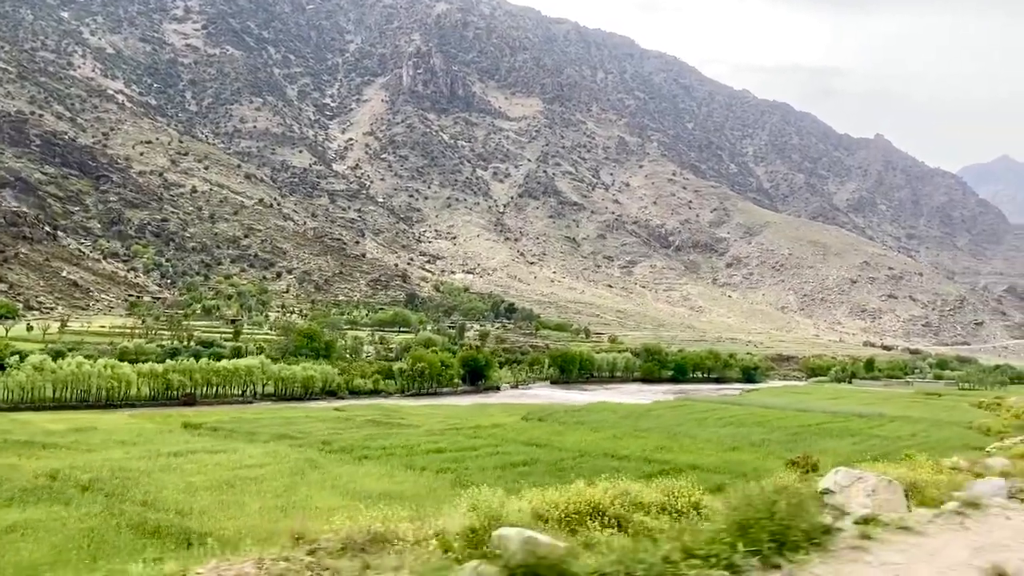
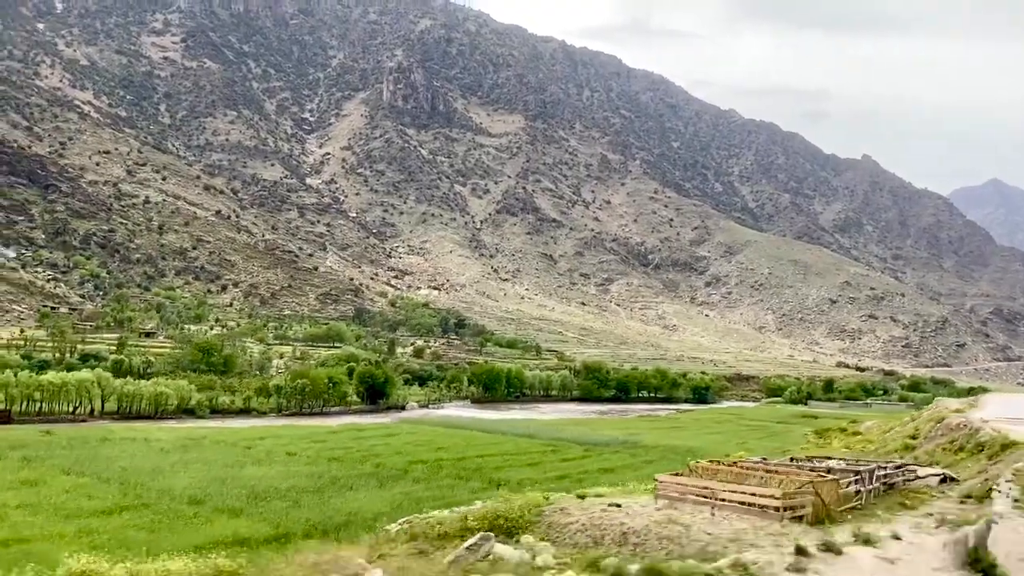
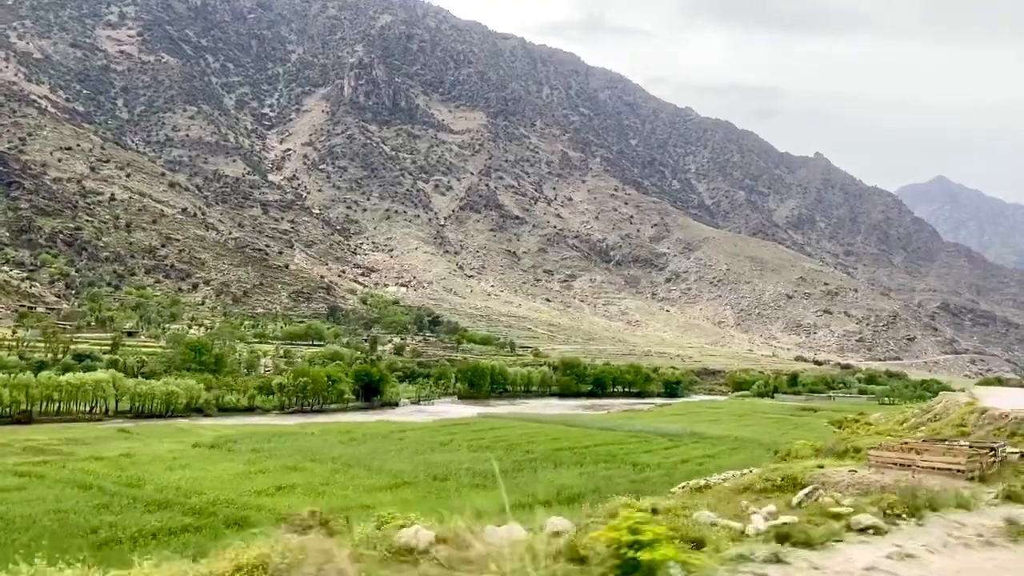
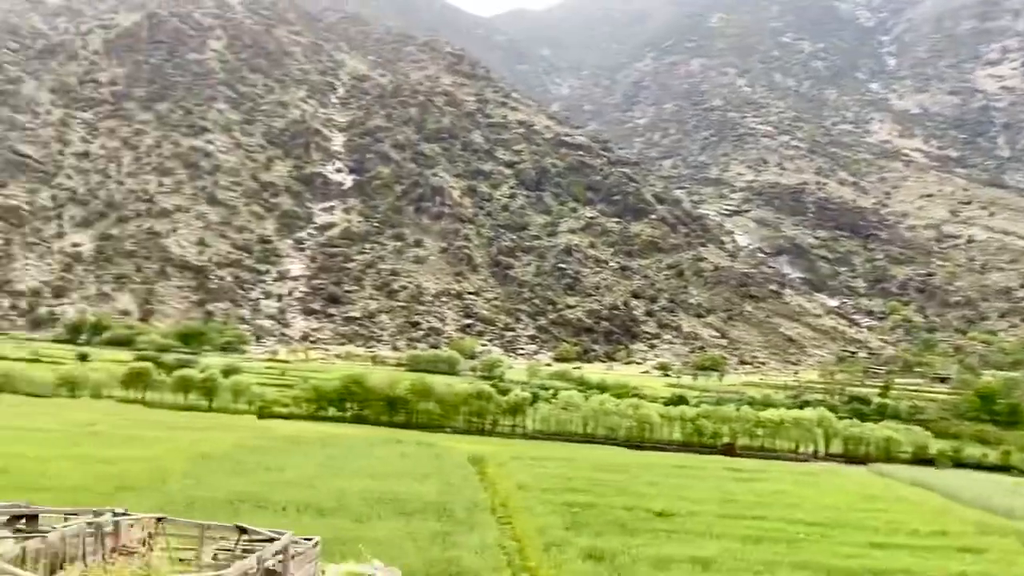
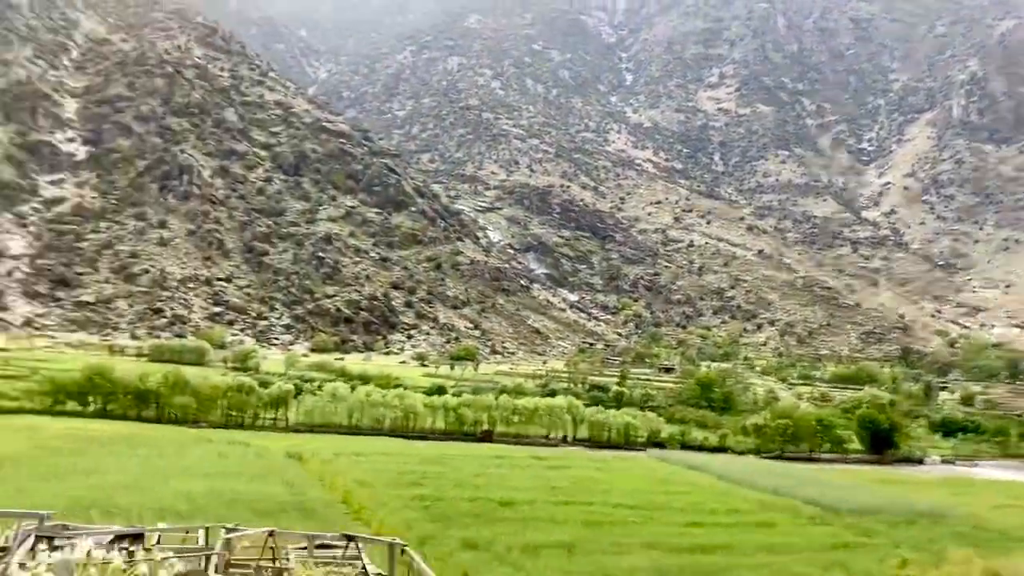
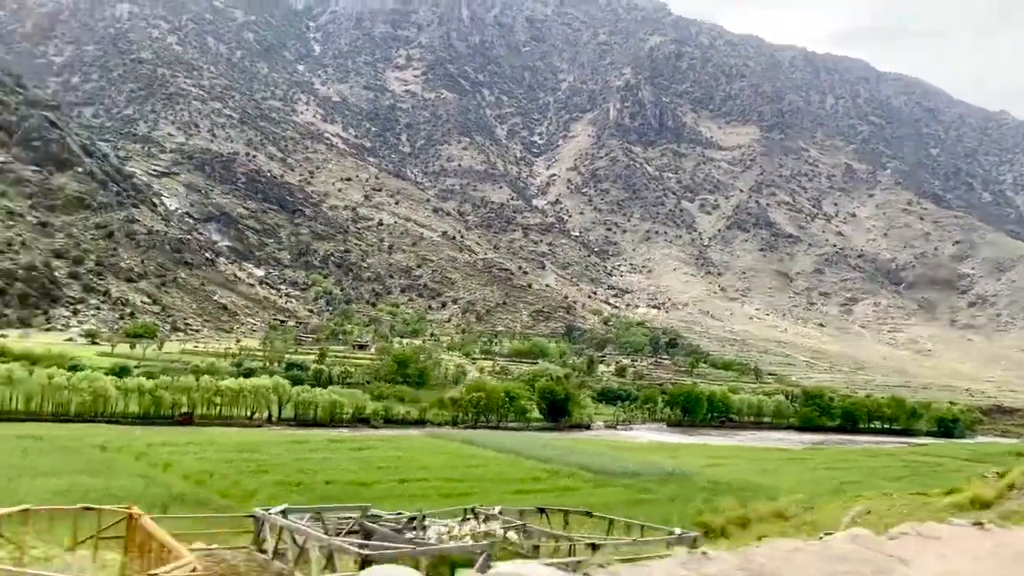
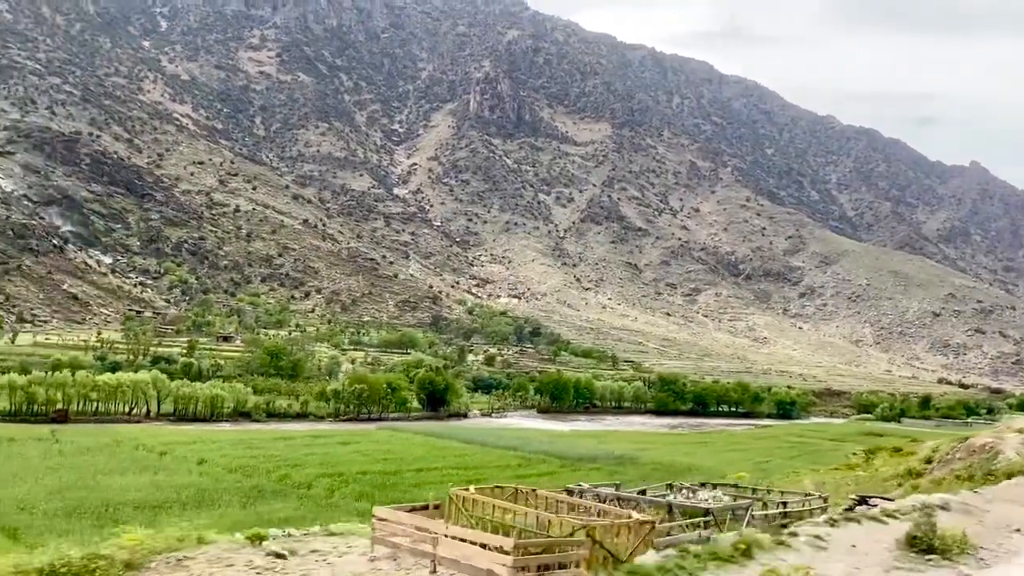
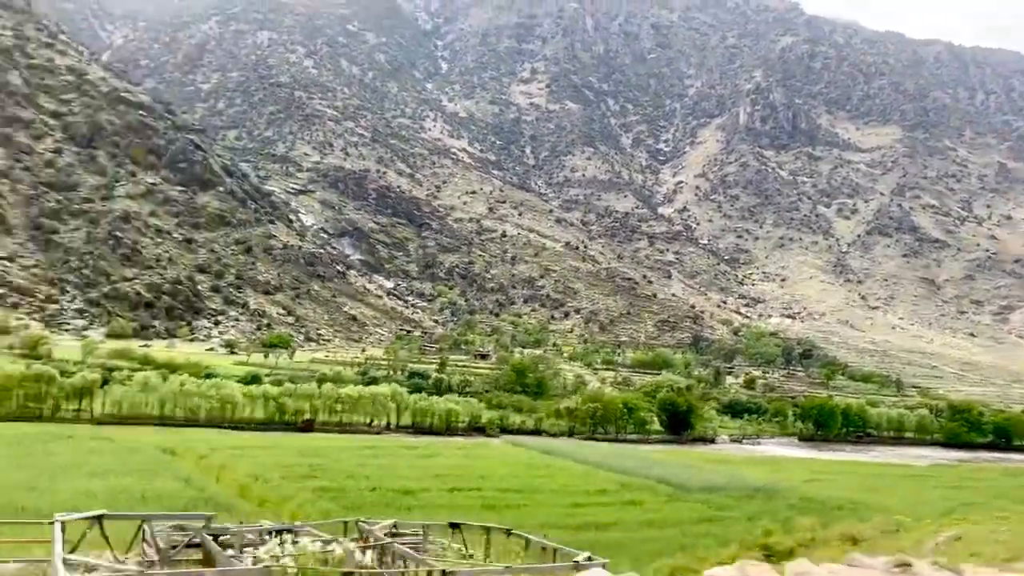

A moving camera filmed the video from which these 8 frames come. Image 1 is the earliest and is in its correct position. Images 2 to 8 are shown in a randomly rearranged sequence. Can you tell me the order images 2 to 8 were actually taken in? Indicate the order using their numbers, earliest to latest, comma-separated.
3, 2, 7, 6, 8, 5, 4
